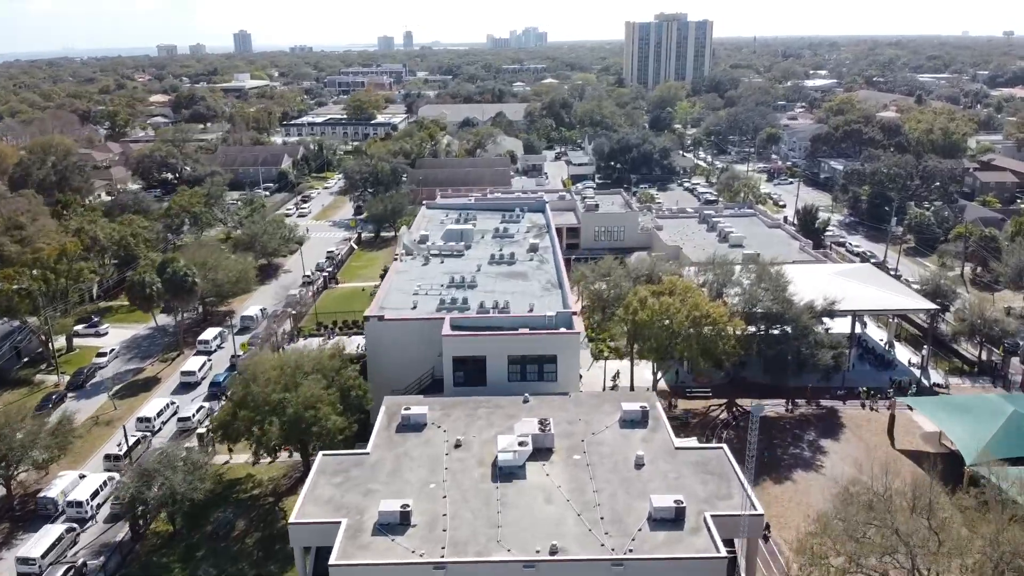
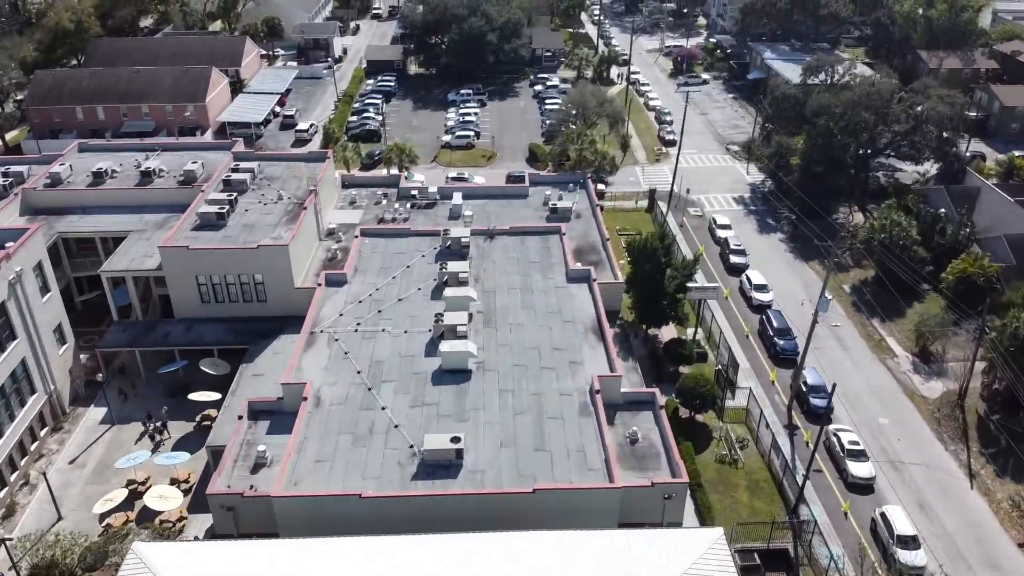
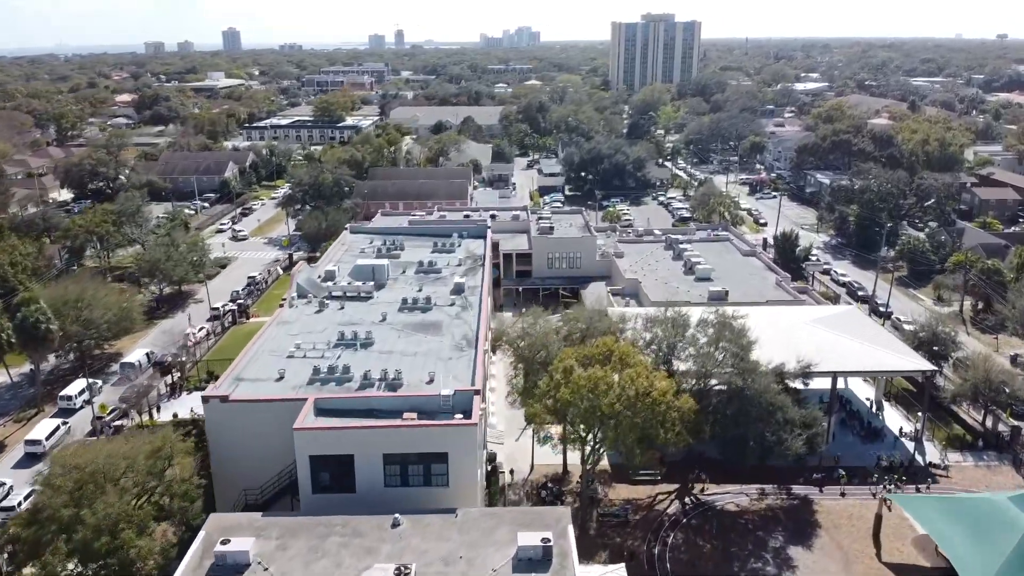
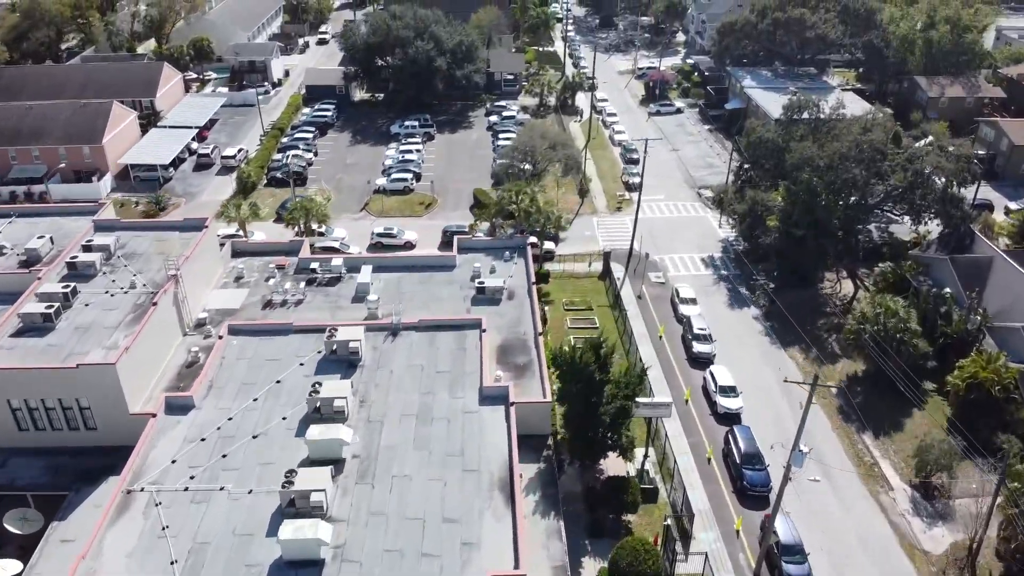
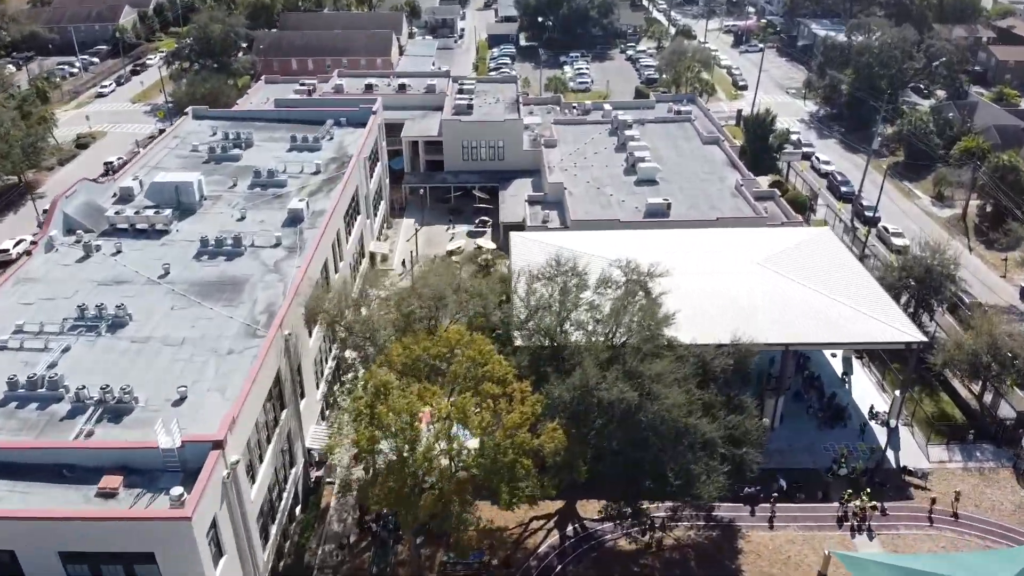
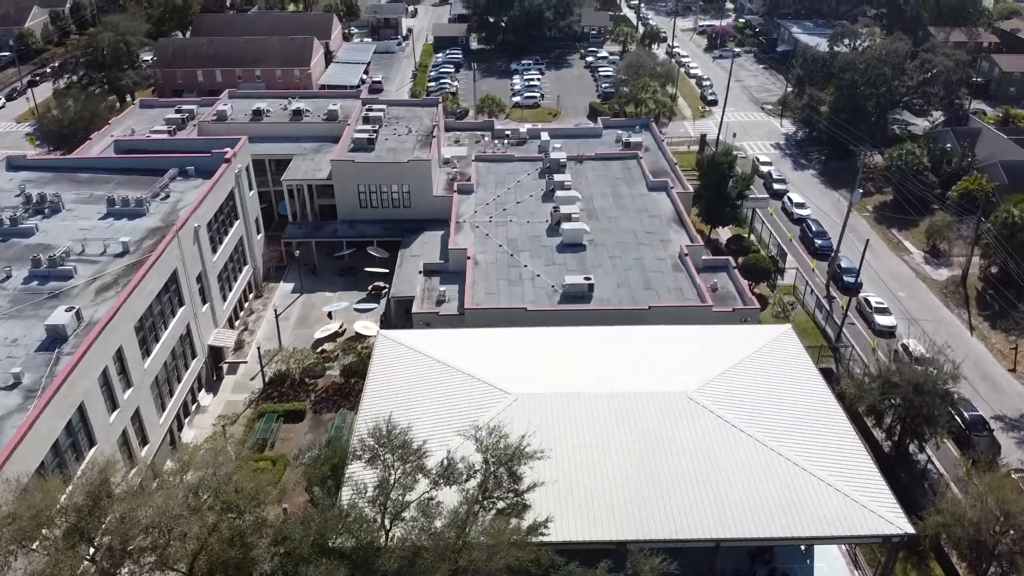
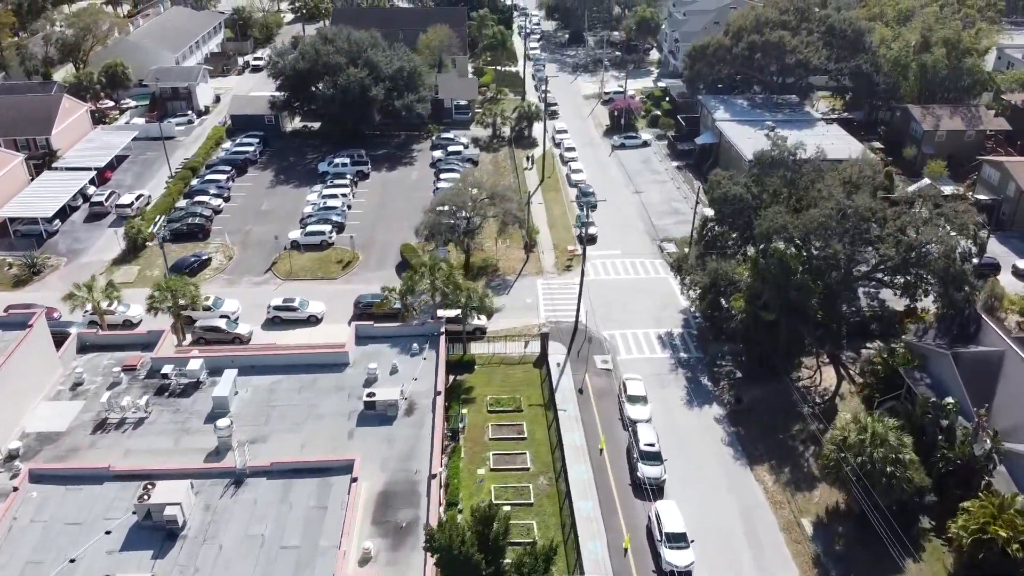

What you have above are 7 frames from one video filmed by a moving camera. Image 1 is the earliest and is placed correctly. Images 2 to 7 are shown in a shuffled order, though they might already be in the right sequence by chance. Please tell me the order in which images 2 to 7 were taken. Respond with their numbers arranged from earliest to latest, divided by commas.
3, 5, 6, 2, 4, 7
